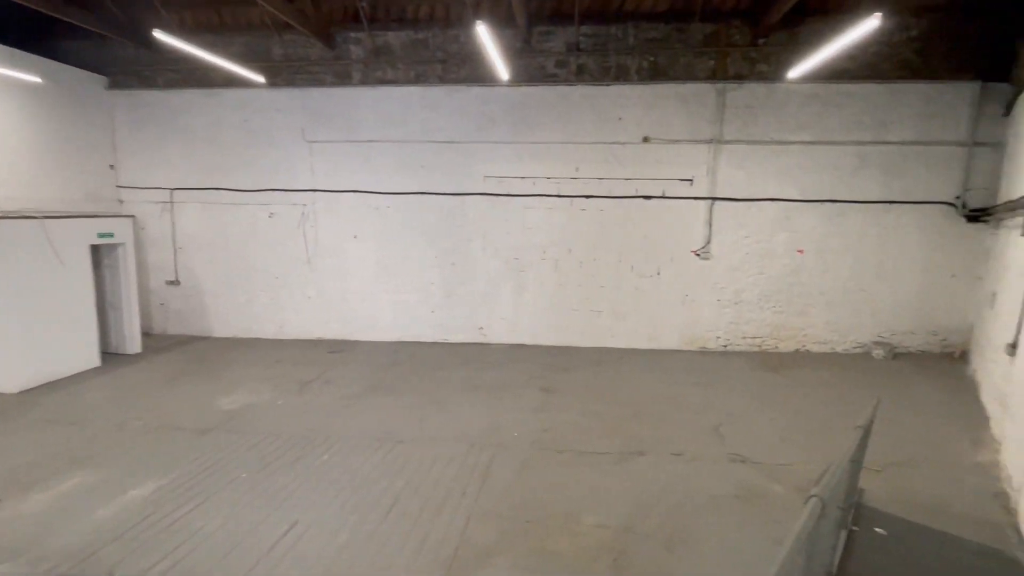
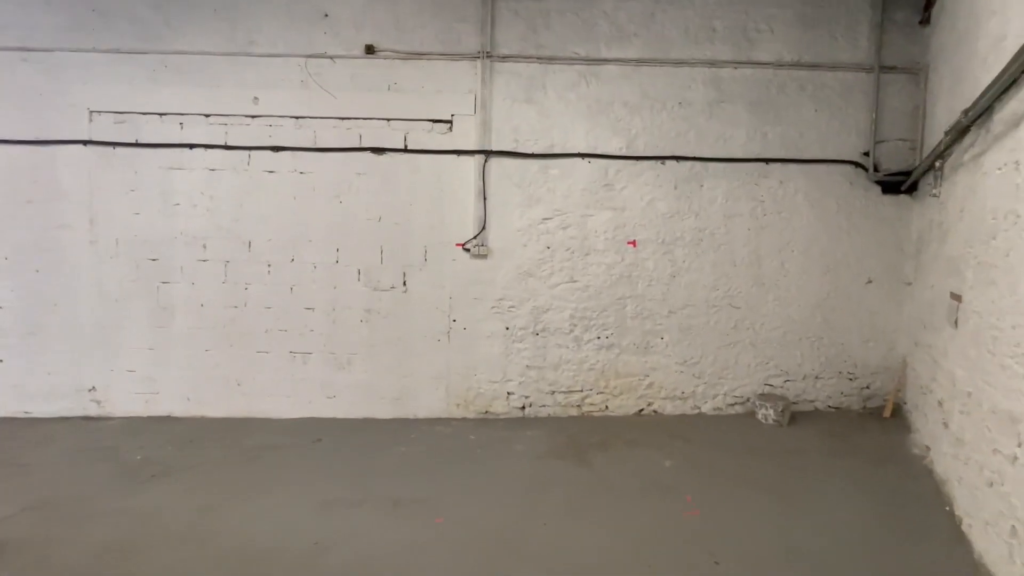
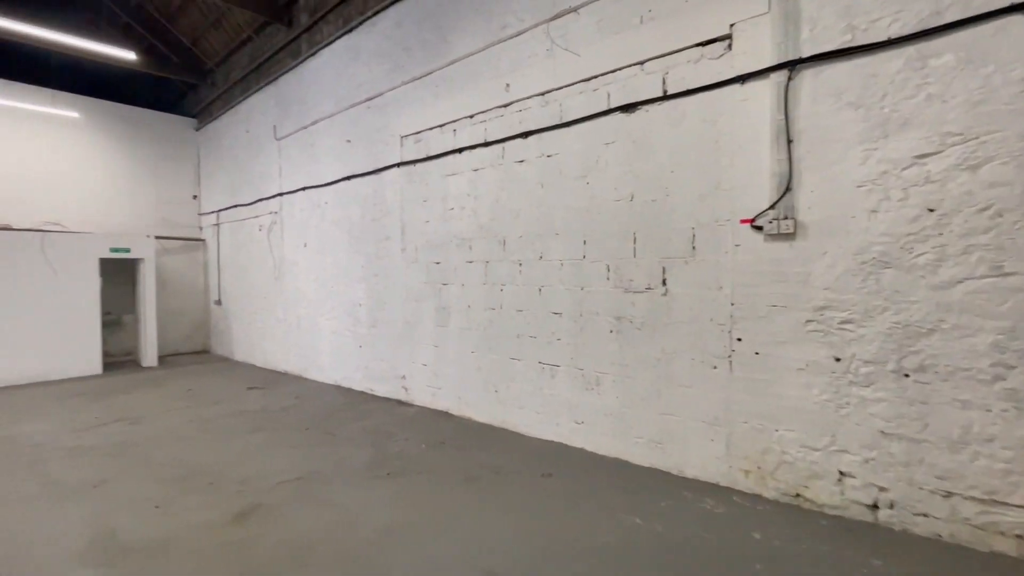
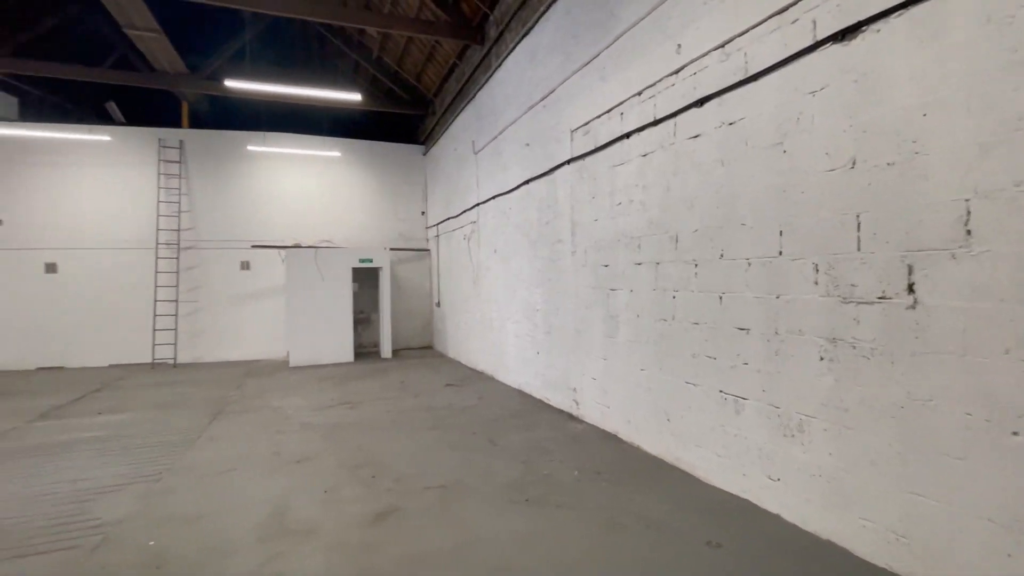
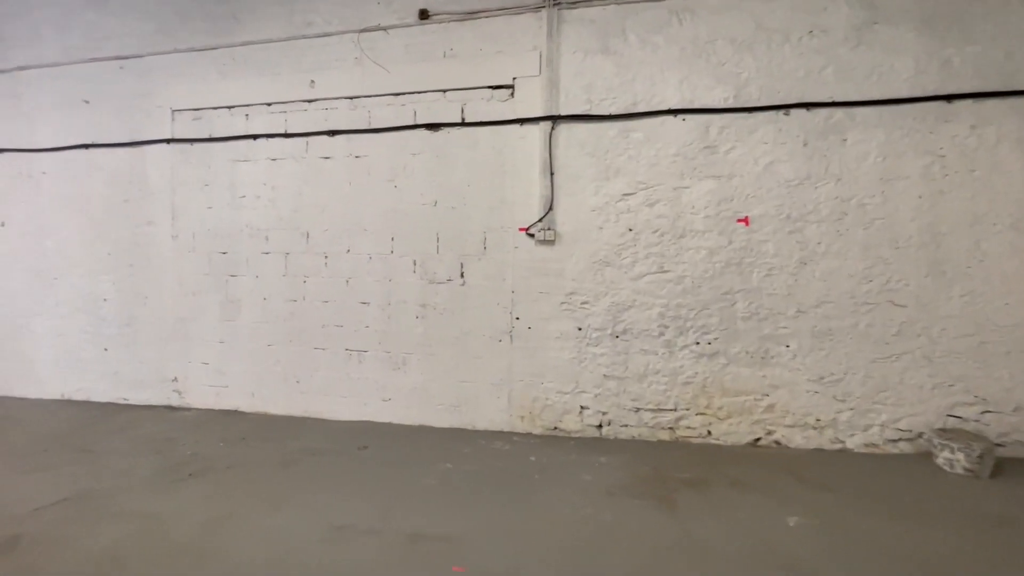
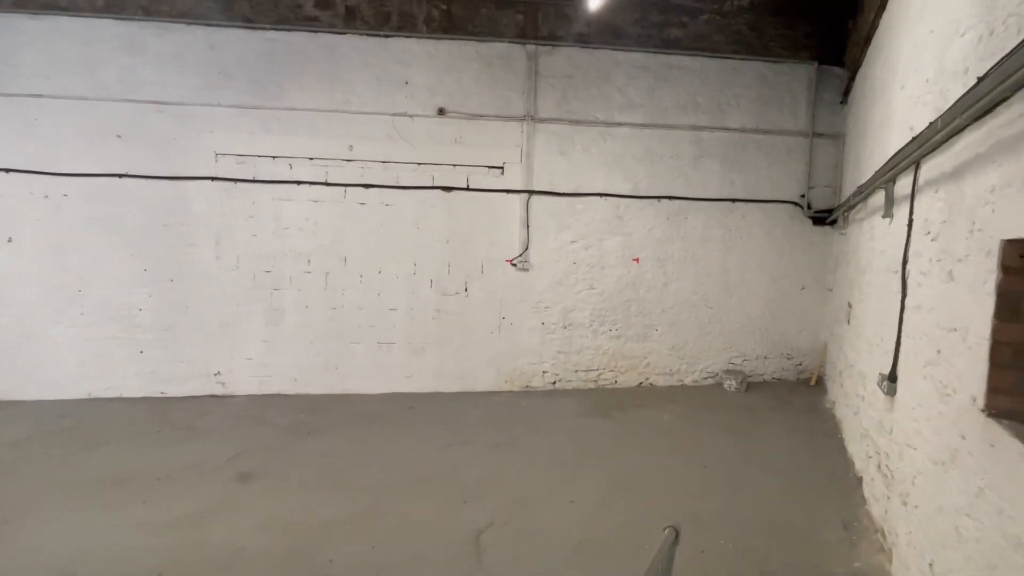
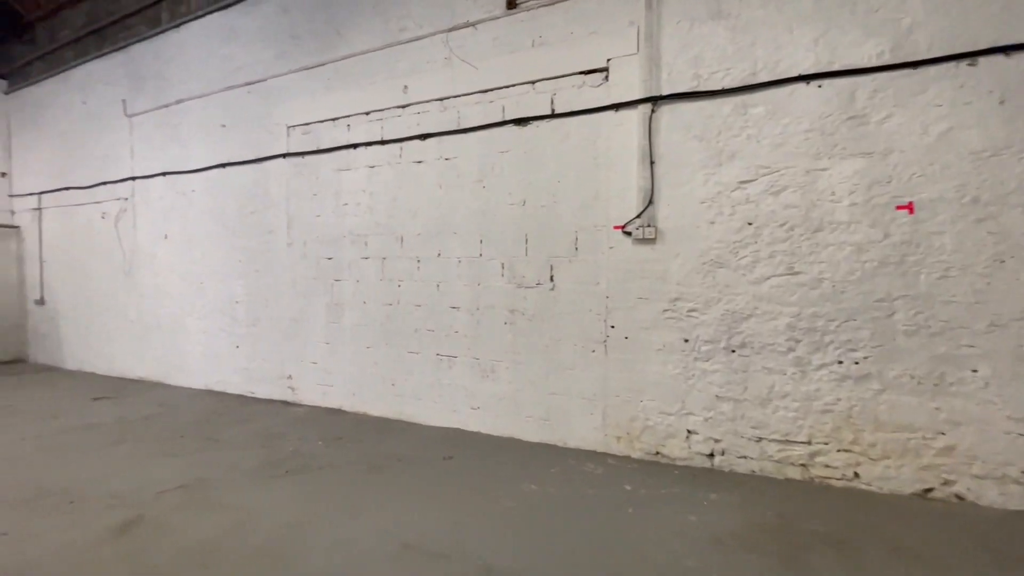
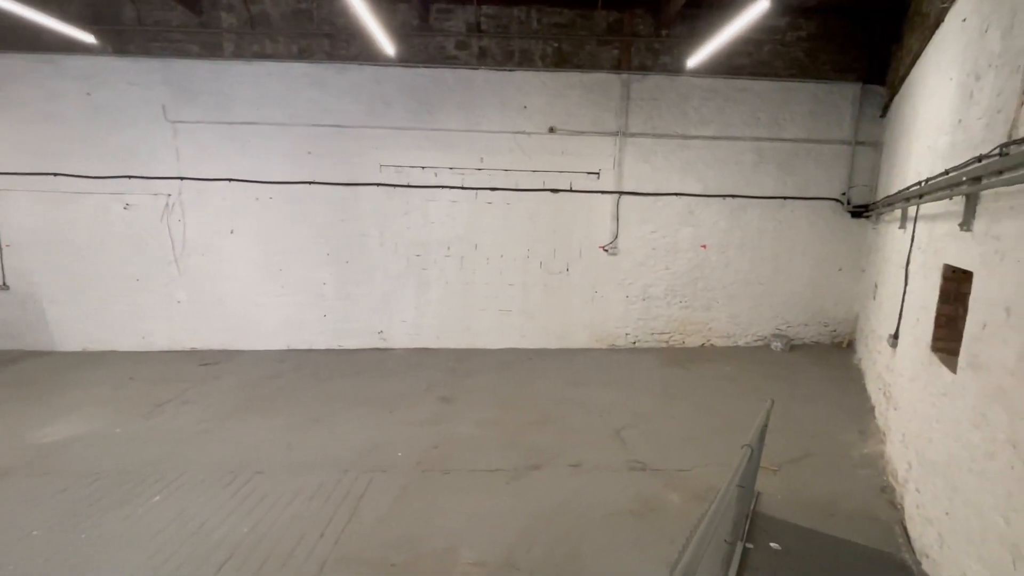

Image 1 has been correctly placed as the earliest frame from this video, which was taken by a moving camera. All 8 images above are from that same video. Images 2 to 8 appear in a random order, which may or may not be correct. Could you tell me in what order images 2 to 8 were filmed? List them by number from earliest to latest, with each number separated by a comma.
8, 6, 2, 5, 7, 3, 4
